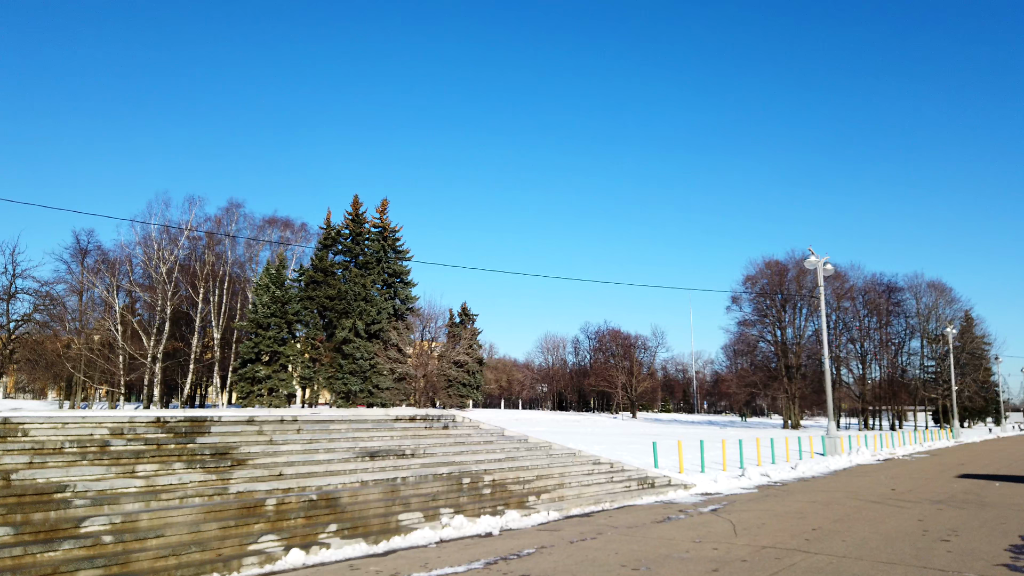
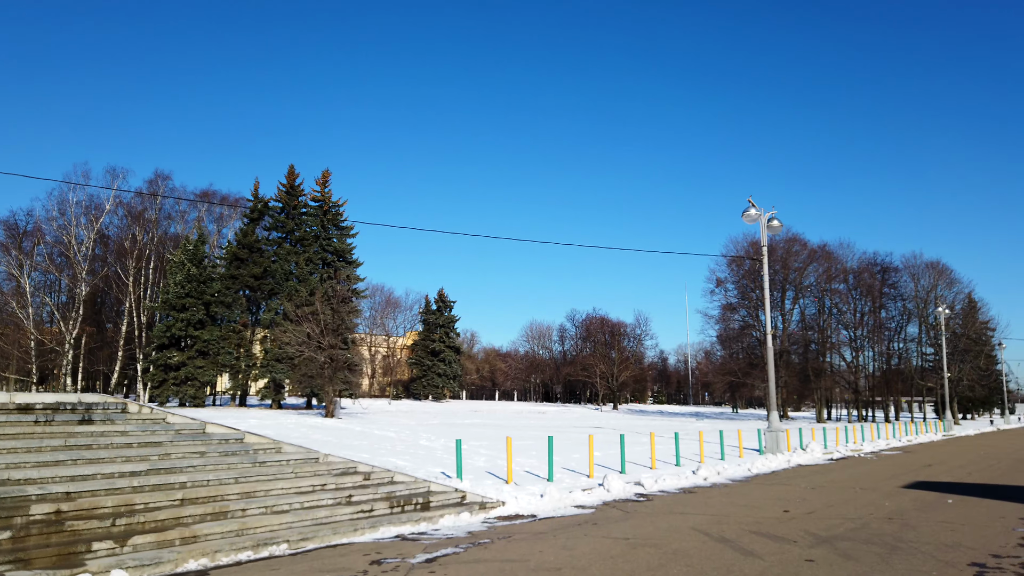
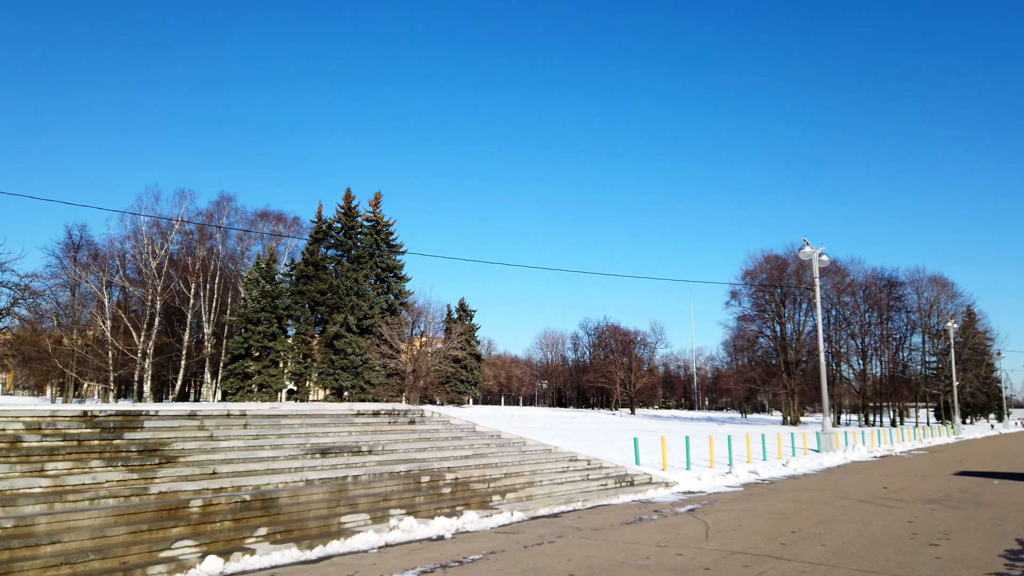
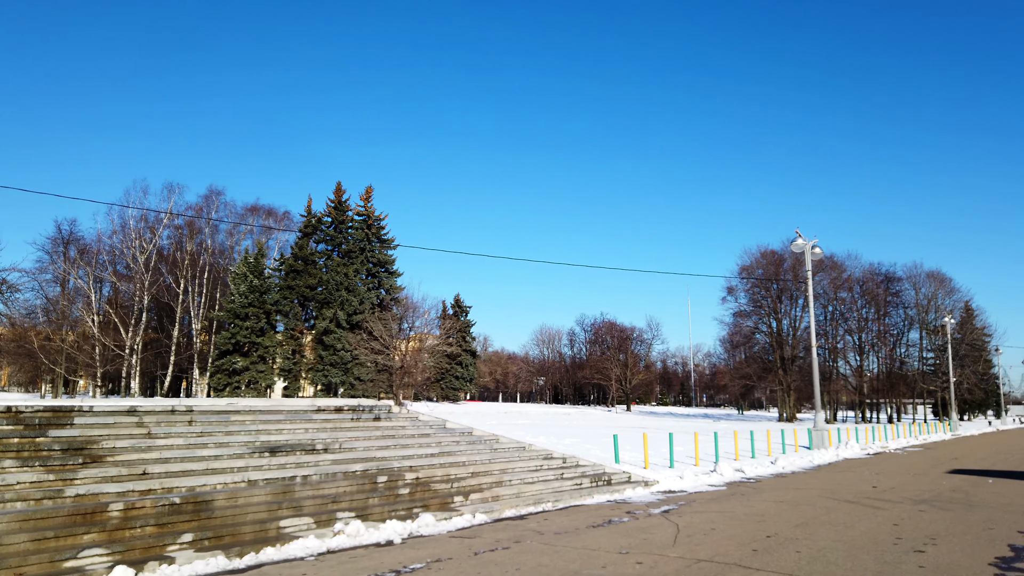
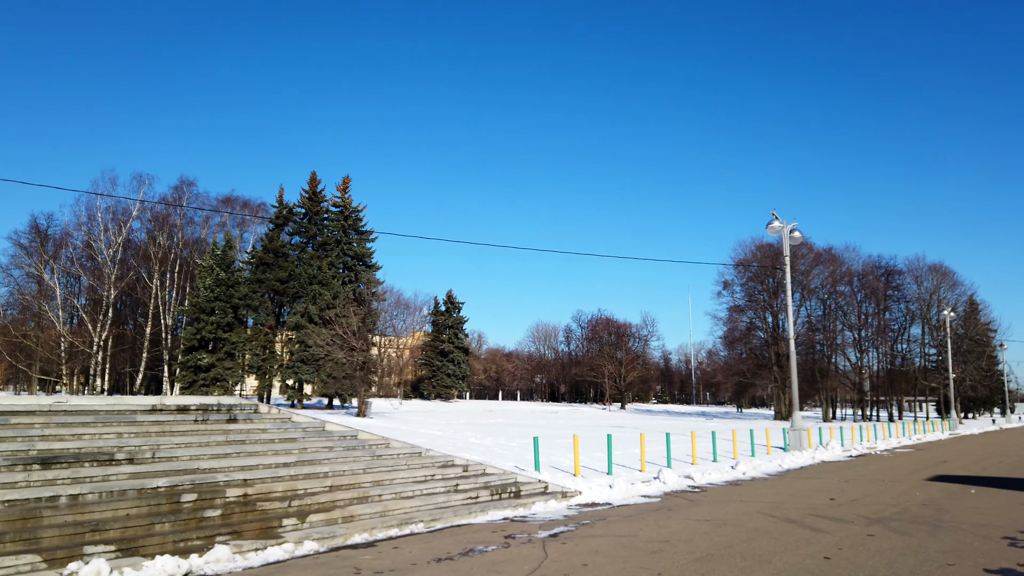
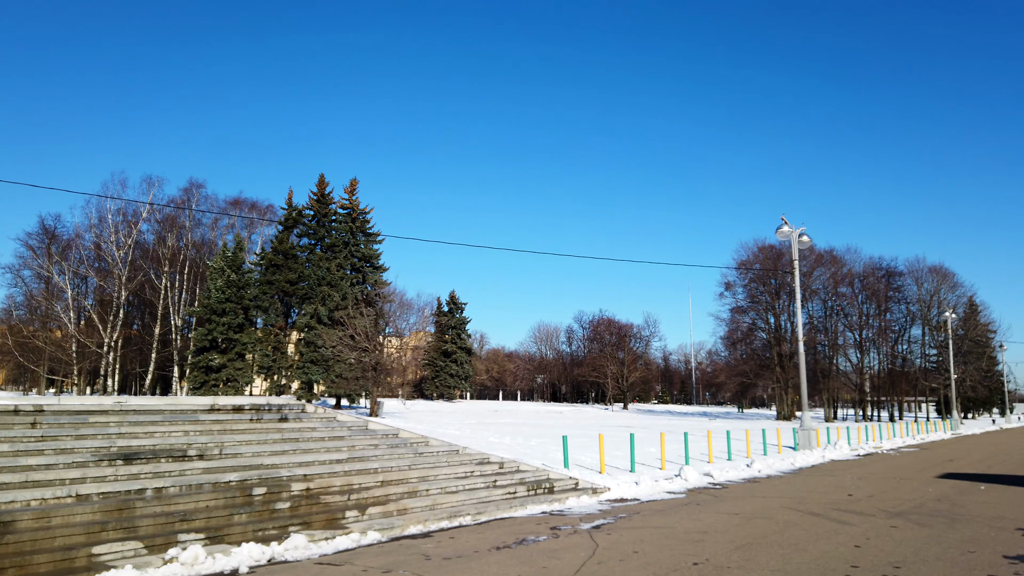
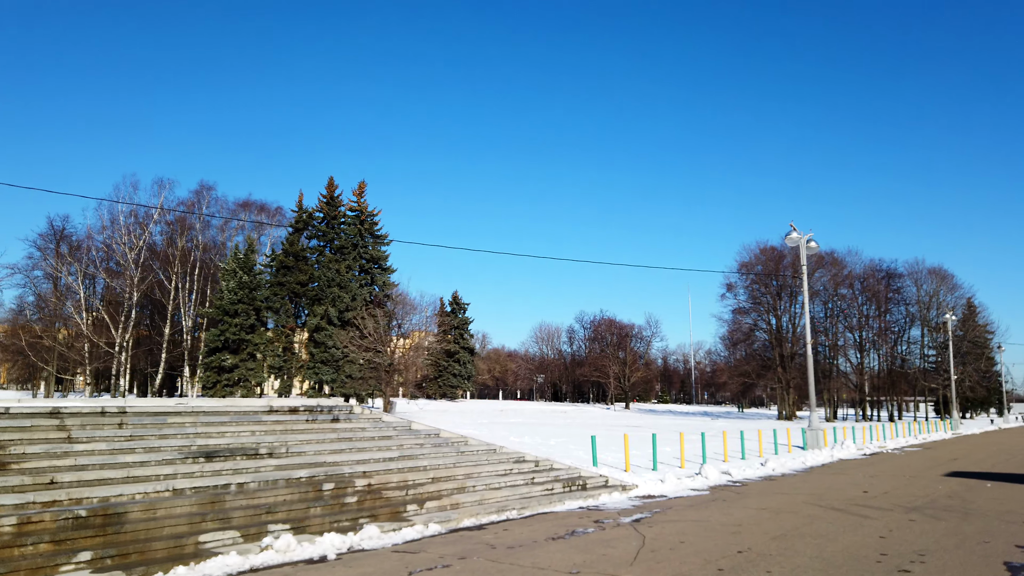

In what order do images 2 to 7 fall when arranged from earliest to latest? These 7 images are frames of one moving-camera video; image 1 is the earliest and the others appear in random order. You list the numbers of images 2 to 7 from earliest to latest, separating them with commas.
3, 4, 7, 6, 5, 2
